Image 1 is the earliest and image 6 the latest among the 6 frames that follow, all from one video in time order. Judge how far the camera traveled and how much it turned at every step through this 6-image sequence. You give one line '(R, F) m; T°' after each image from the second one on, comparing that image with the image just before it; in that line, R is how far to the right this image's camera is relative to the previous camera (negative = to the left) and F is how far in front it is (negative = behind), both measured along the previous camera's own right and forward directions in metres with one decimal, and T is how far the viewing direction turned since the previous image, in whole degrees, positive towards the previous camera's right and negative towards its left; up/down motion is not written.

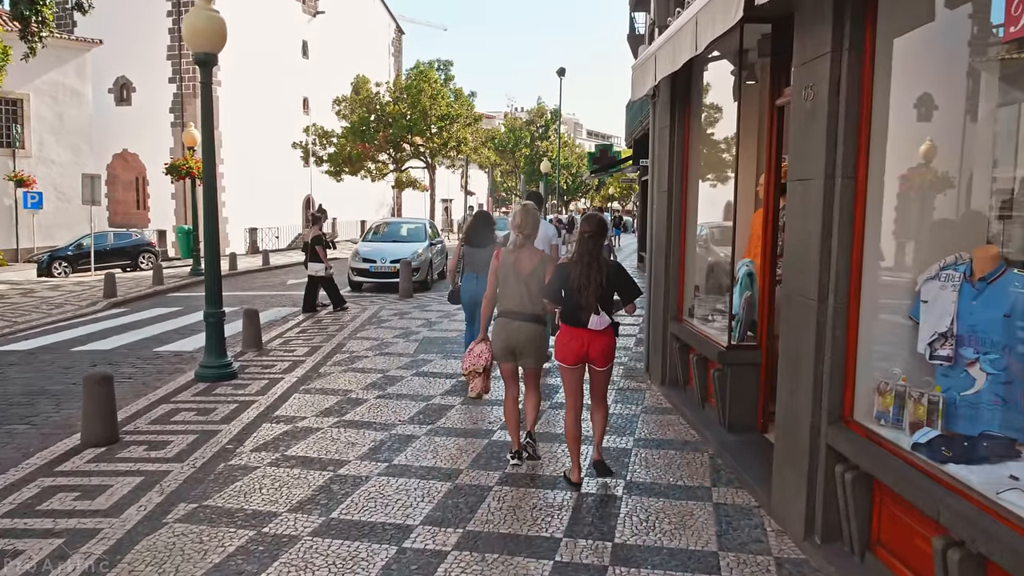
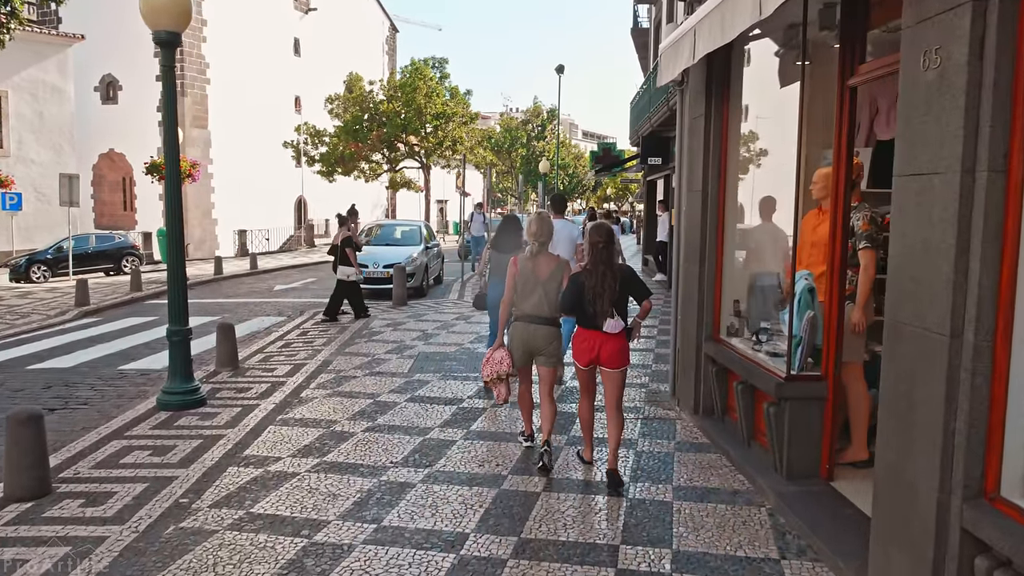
(-0.1, +1.0) m; 0°
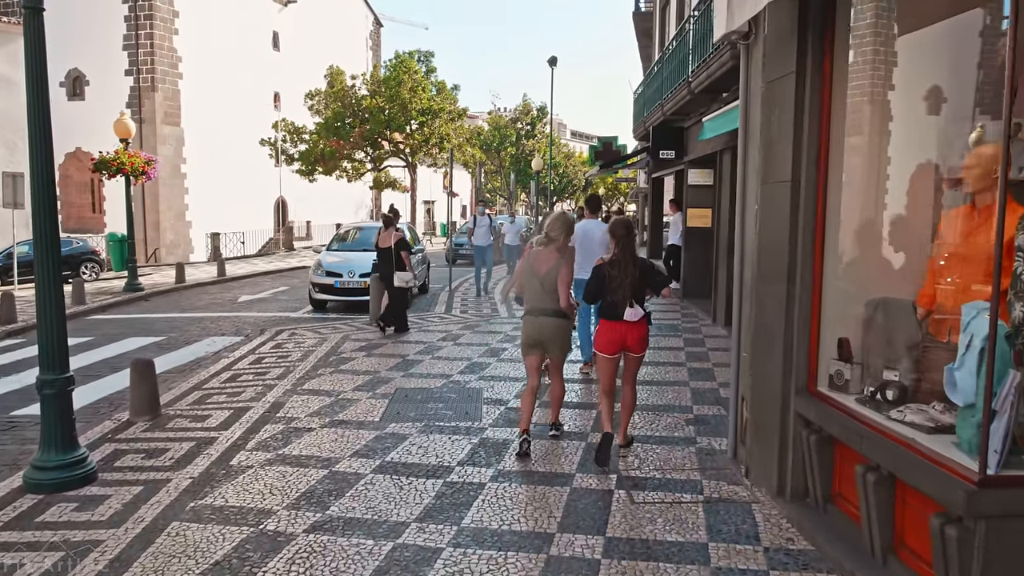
(-0.1, +1.8) m; +1°
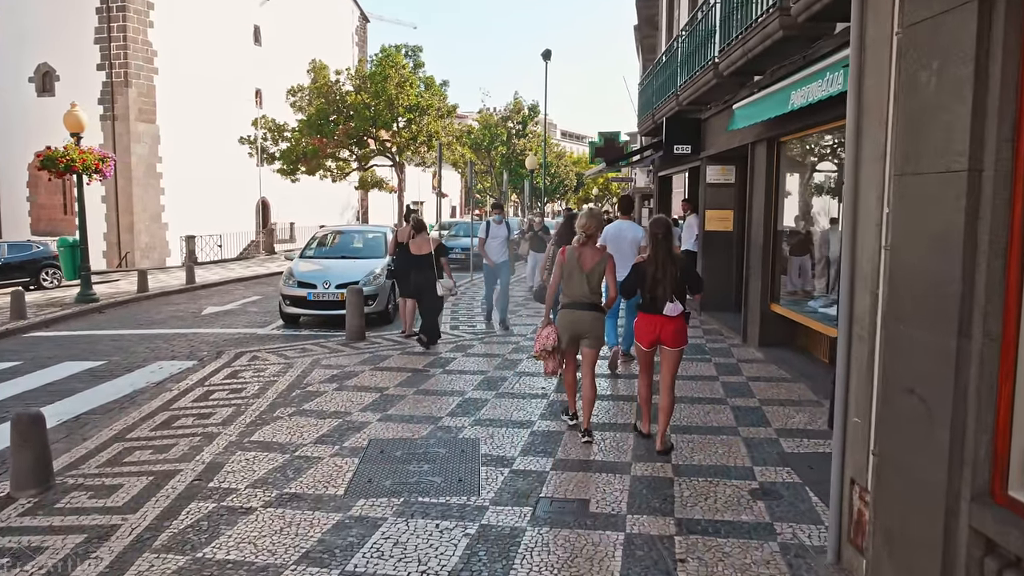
(-0.1, +1.6) m; +1°
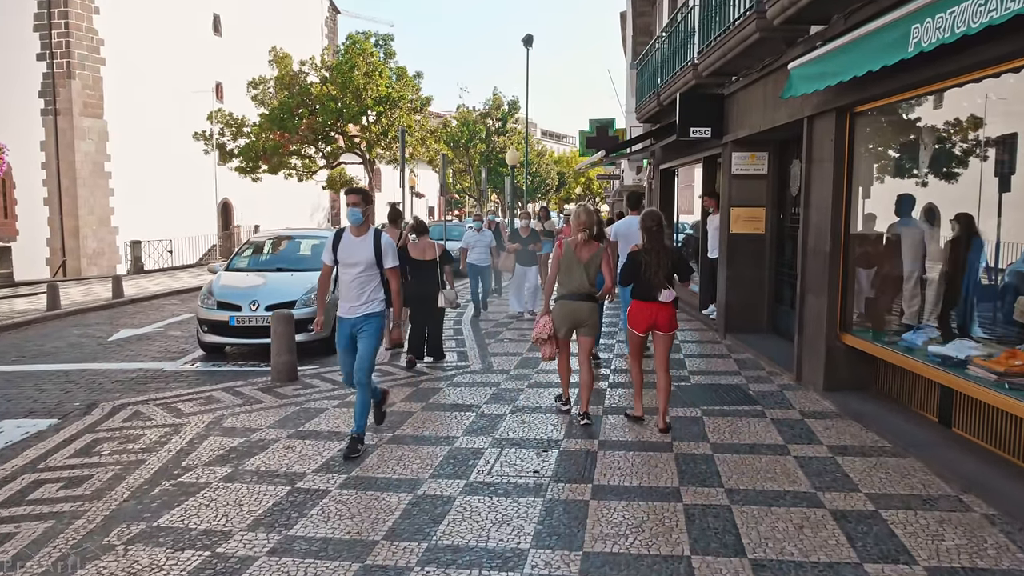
(0.0, +2.5) m; +1°
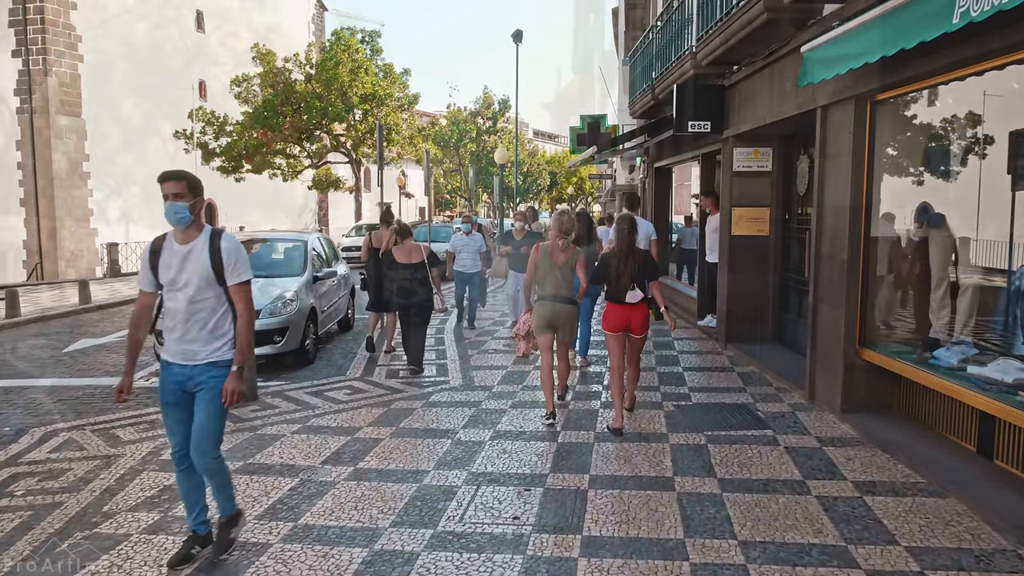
(+0.1, +0.7) m; +1°
